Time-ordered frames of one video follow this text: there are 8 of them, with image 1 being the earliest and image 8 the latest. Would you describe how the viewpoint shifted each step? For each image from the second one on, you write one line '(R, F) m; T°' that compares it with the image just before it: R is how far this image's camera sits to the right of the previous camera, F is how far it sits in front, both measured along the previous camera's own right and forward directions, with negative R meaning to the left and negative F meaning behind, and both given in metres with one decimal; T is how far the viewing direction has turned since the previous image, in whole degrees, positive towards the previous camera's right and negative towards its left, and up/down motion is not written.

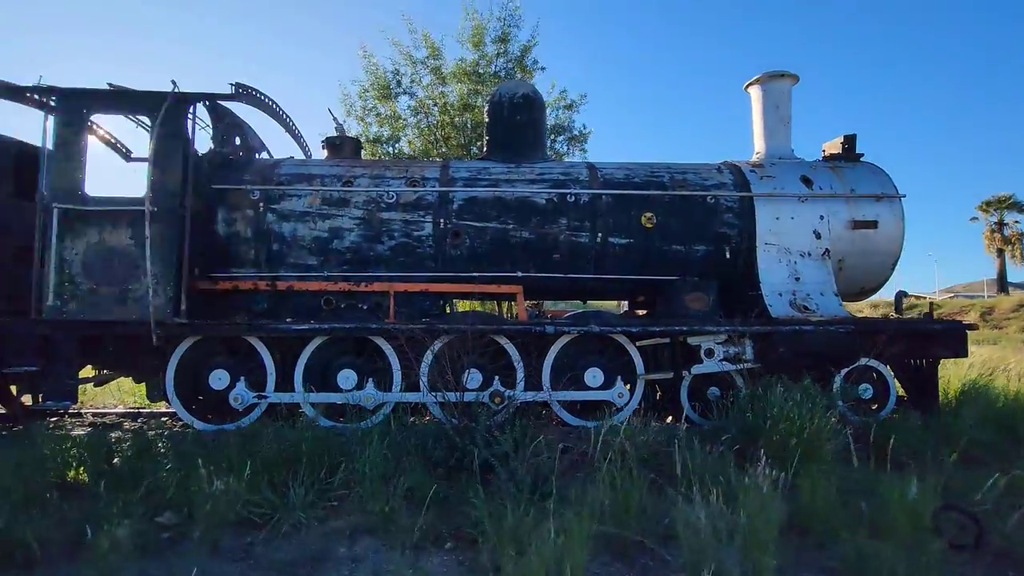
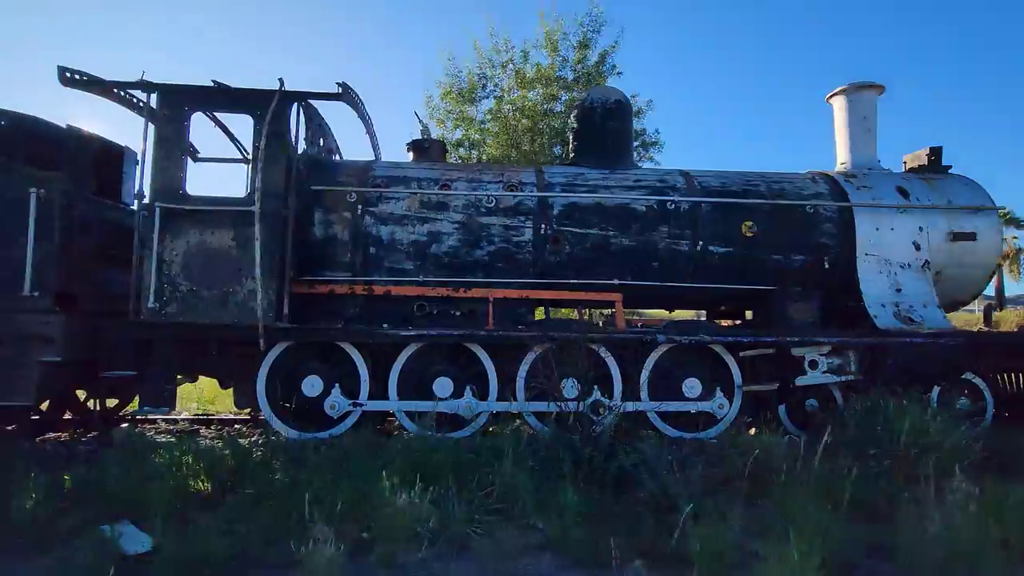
(-1.3, +0.1) m; +1°
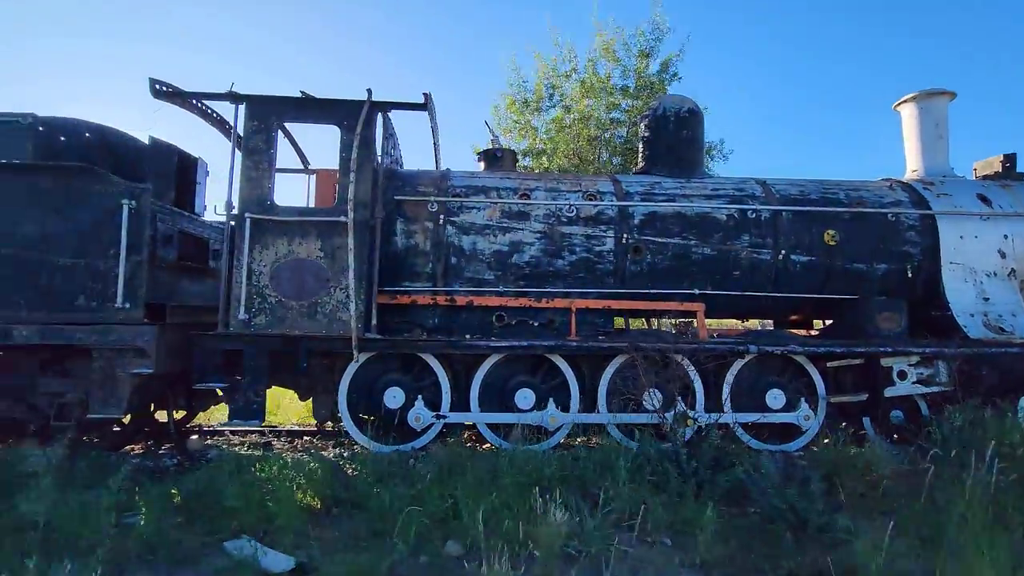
(-0.9, +0.1) m; 0°
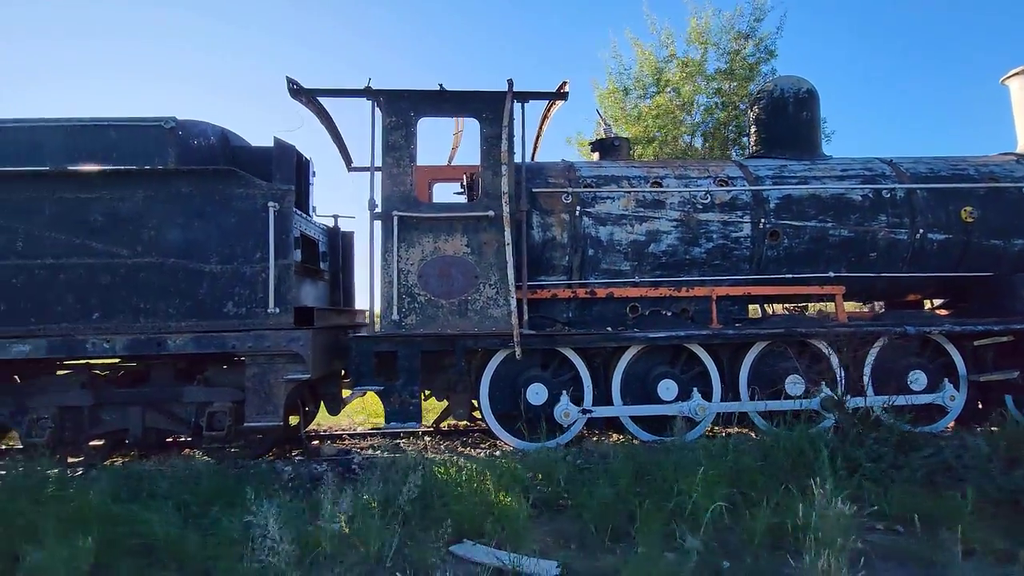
(-1.6, +0.1) m; 0°
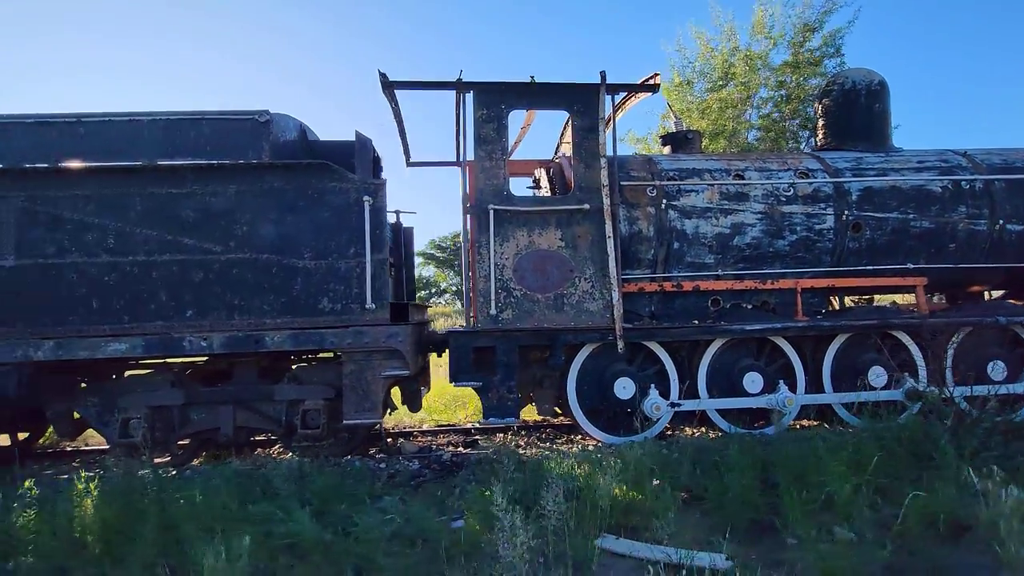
(-1.1, +0.1) m; +1°
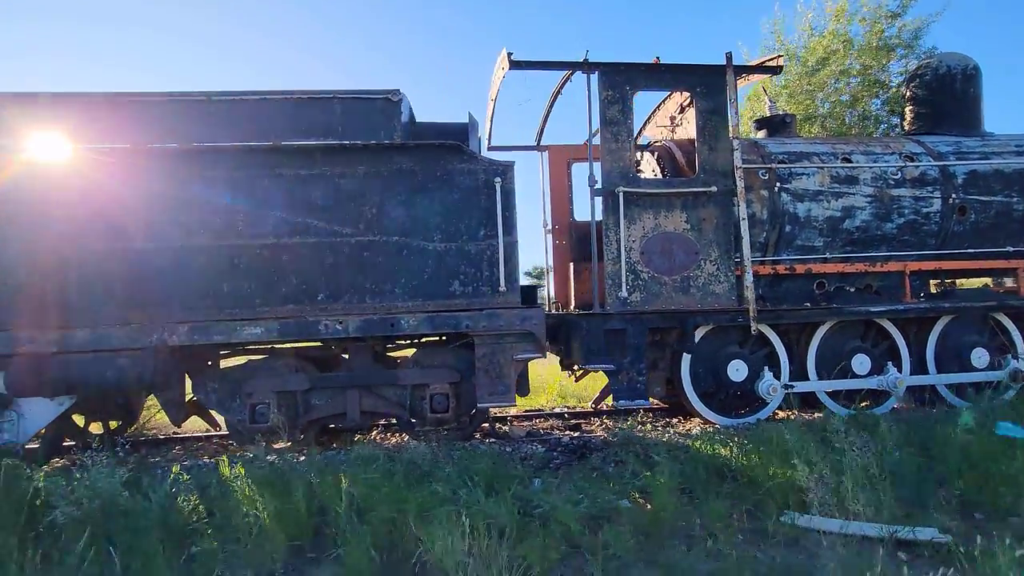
(-1.5, 0.0) m; +1°
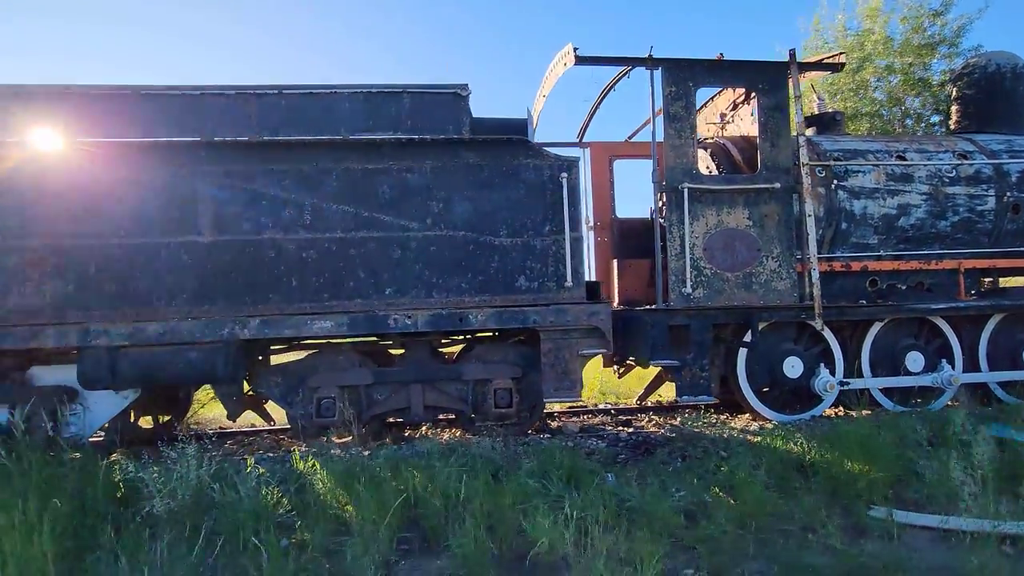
(-0.7, 0.0) m; 0°
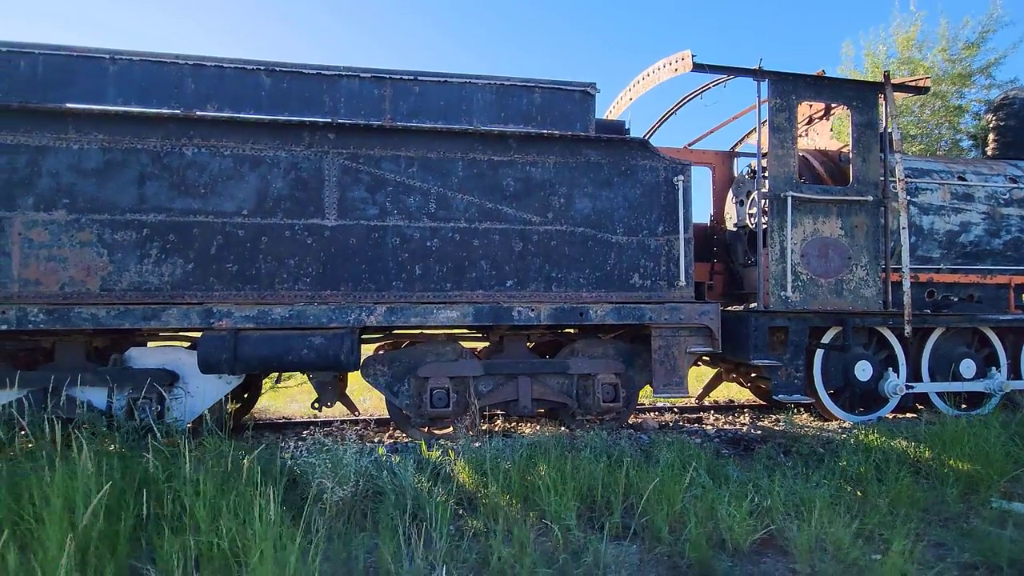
(-1.6, 0.0) m; +4°
